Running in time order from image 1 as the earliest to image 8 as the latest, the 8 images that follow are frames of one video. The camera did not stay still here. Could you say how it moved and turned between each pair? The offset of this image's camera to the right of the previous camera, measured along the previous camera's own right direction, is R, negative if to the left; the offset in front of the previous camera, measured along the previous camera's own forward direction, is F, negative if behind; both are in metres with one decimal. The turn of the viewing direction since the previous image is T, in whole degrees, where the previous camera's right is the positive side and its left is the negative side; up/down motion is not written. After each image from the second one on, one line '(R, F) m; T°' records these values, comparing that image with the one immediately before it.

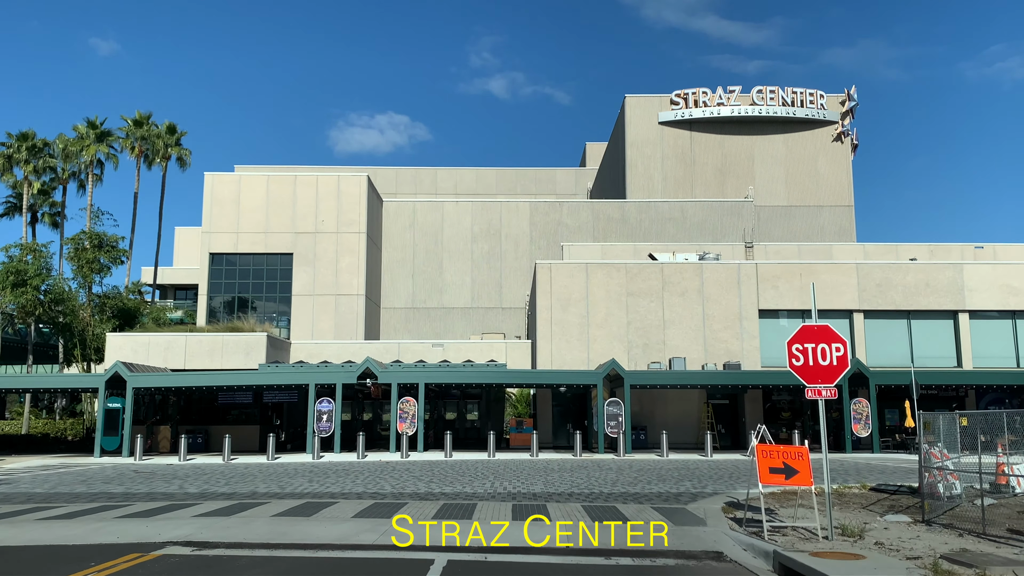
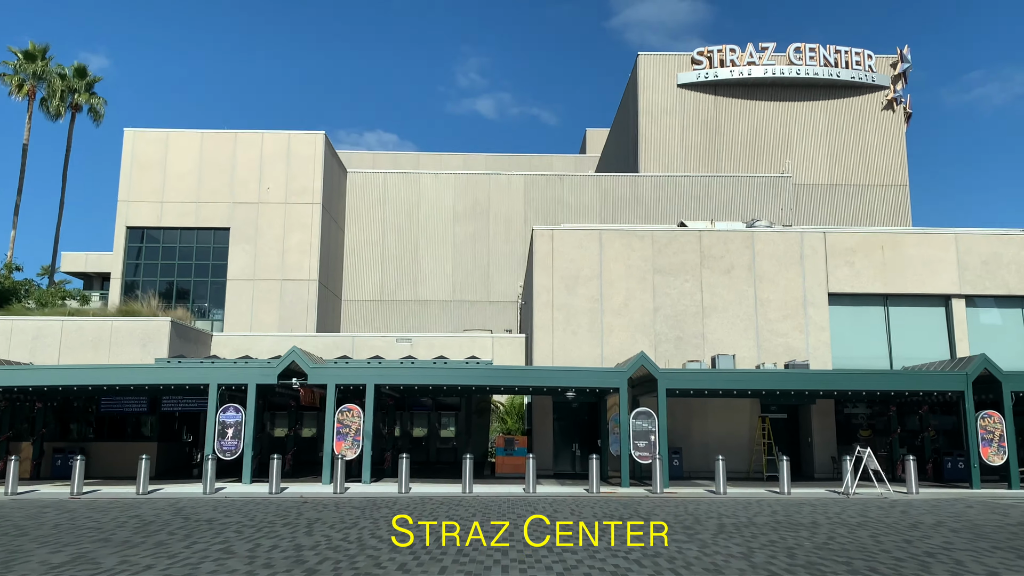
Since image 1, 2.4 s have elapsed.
(+0.1, +9.3) m; +1°
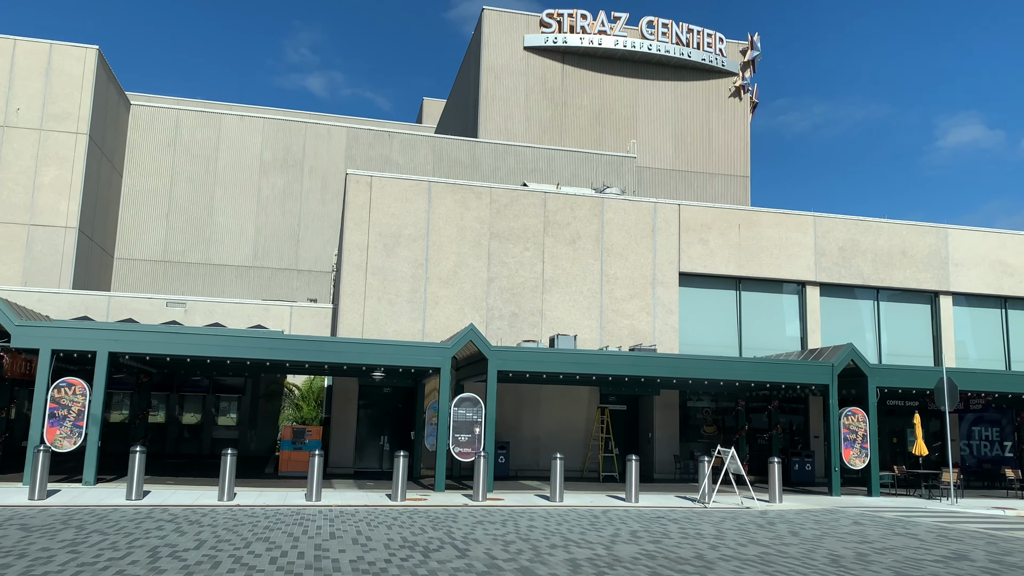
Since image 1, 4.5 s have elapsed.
(+0.7, +4.6) m; +12°
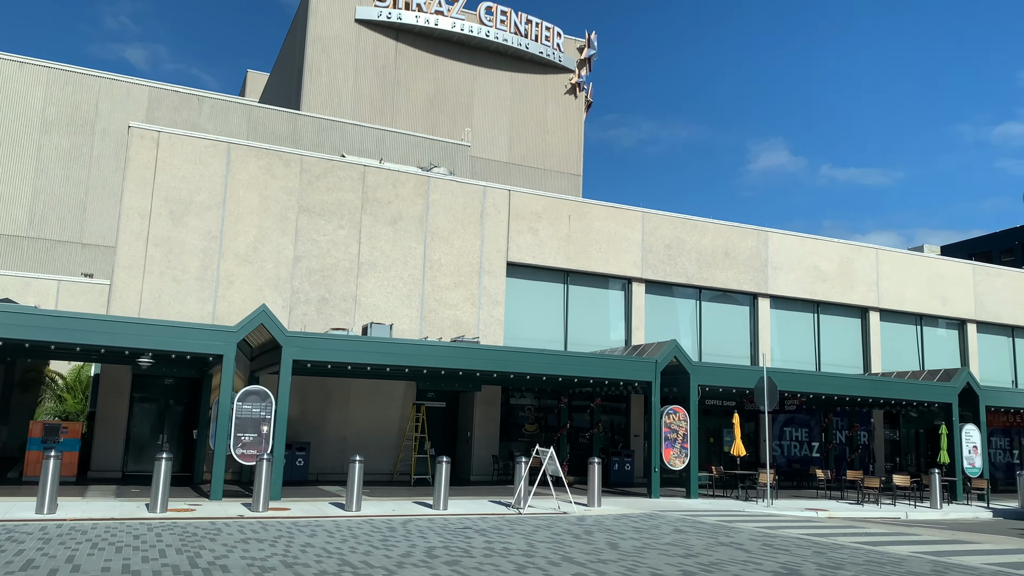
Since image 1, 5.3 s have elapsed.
(+0.6, +1.8) m; +11°
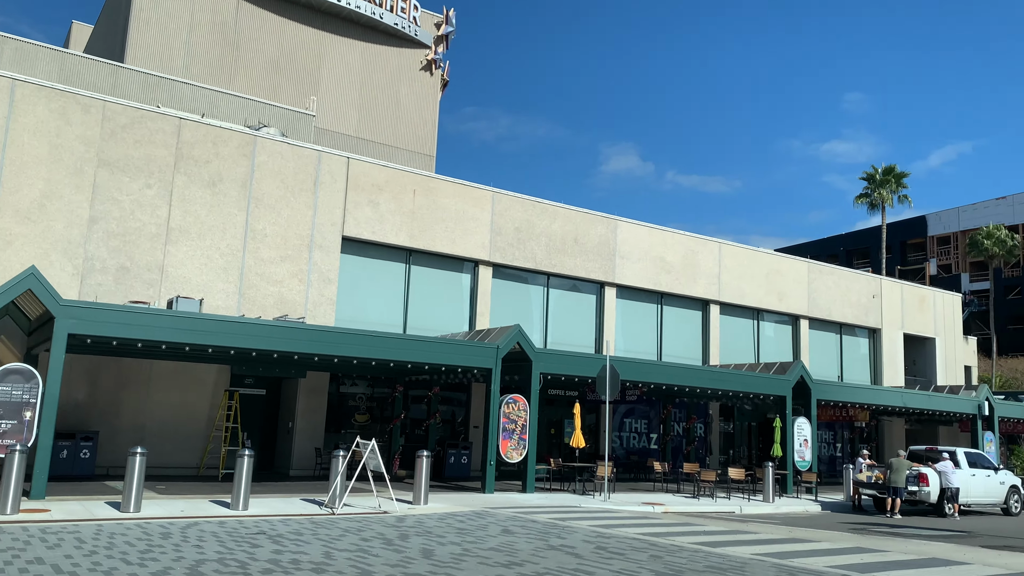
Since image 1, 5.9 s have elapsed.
(+0.5, +1.4) m; +10°
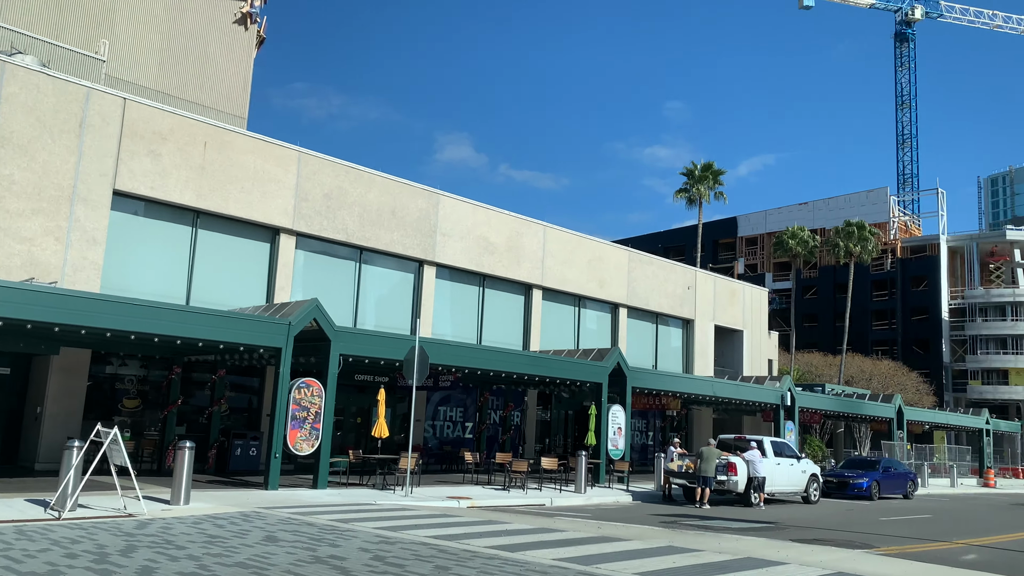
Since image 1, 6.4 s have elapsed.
(+0.5, +1.5) m; +12°
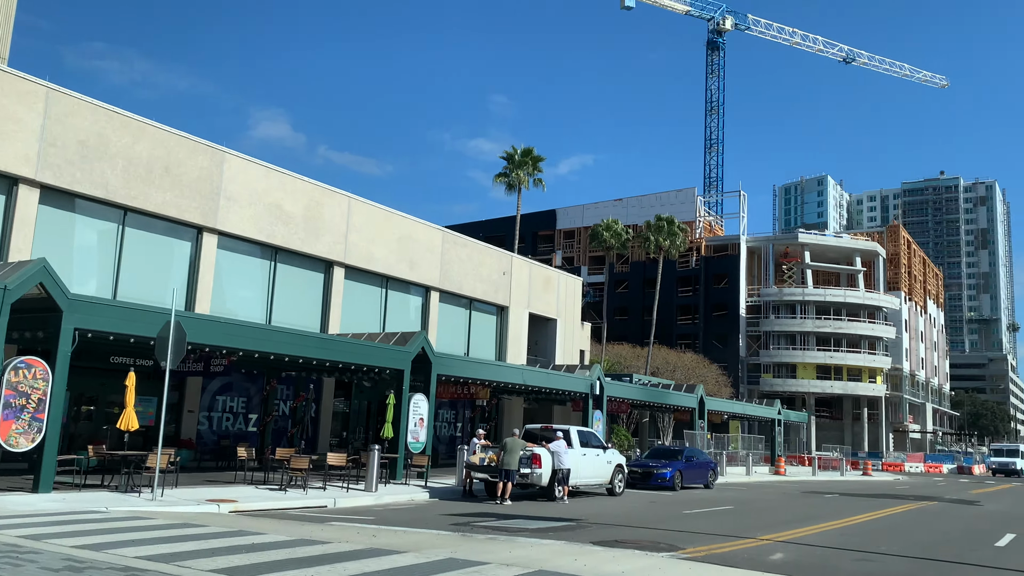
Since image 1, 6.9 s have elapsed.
(+0.6, +1.6) m; +12°
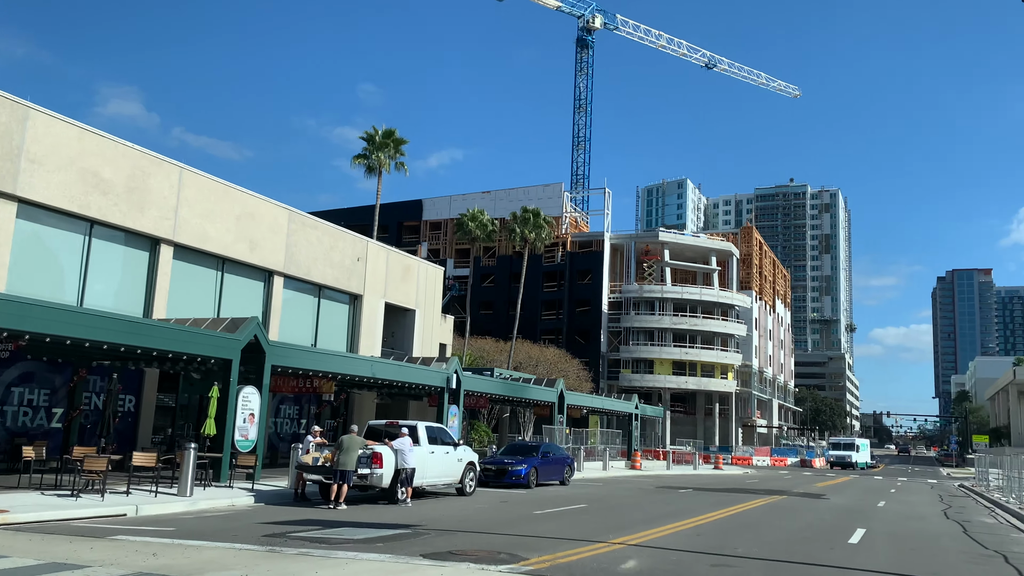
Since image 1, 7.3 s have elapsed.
(+0.4, +1.1) m; +9°
